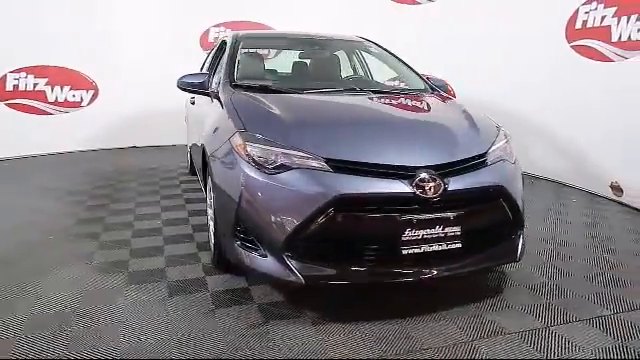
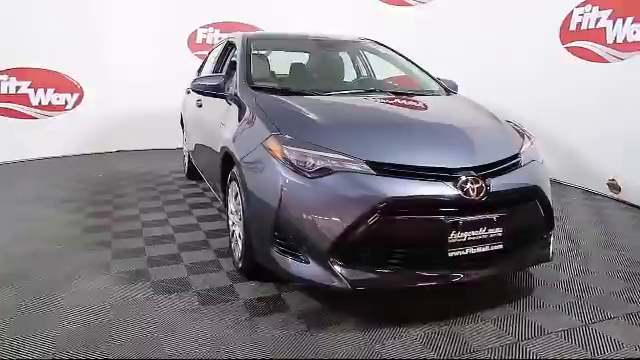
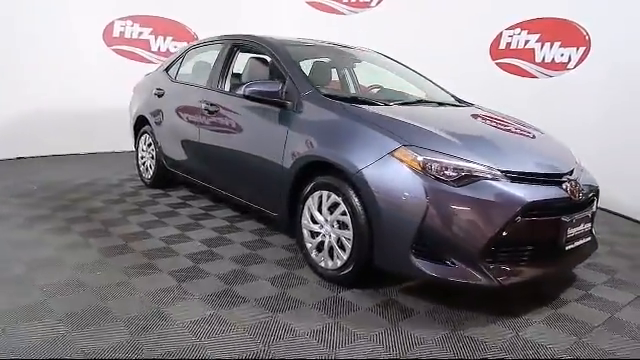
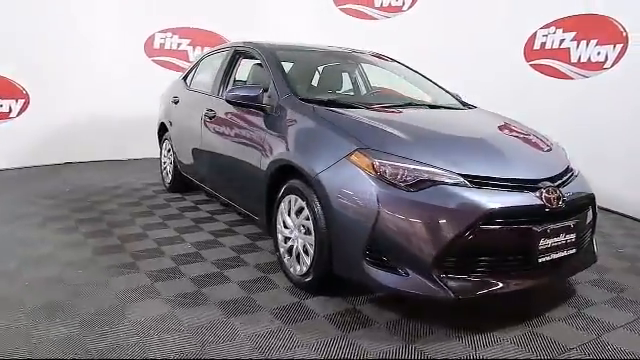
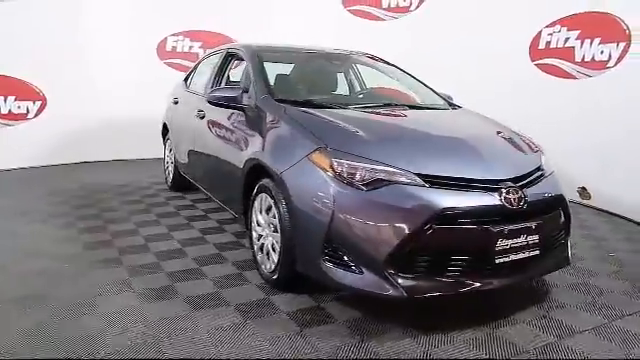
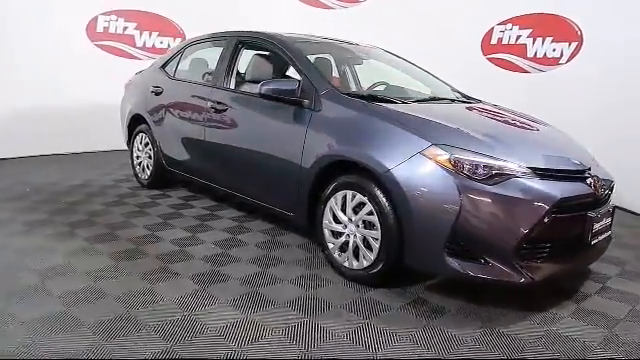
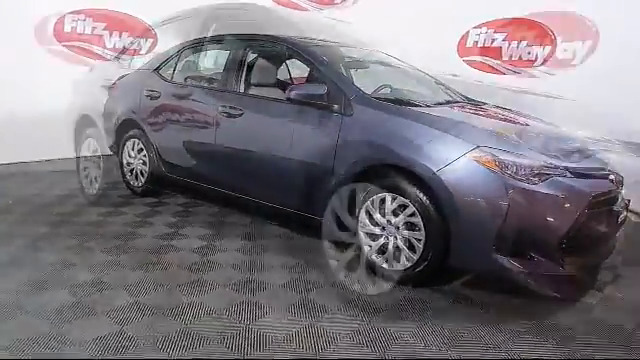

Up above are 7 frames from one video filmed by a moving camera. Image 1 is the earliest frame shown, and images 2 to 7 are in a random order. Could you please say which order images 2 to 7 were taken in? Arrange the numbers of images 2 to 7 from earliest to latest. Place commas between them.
2, 5, 4, 3, 6, 7
